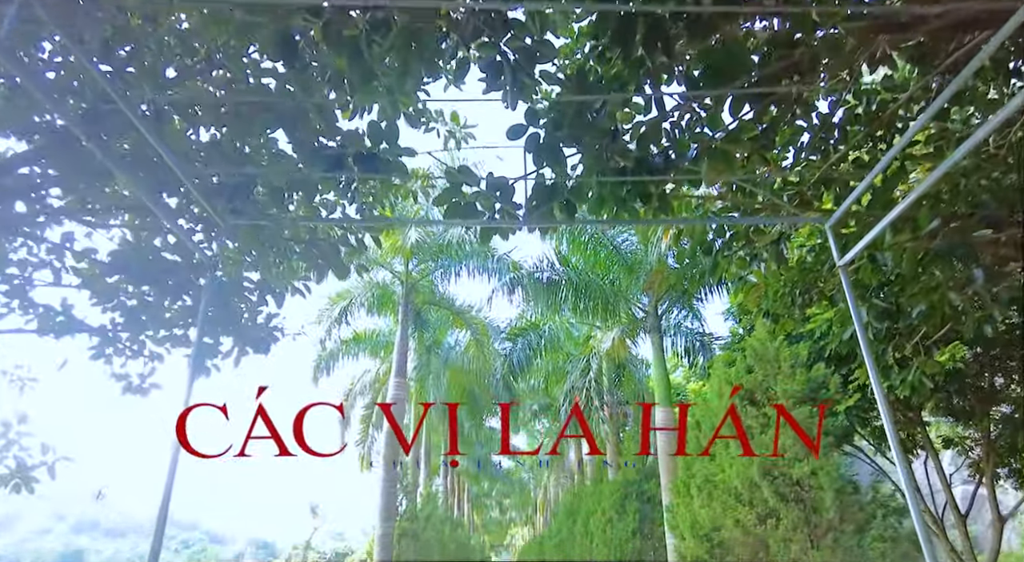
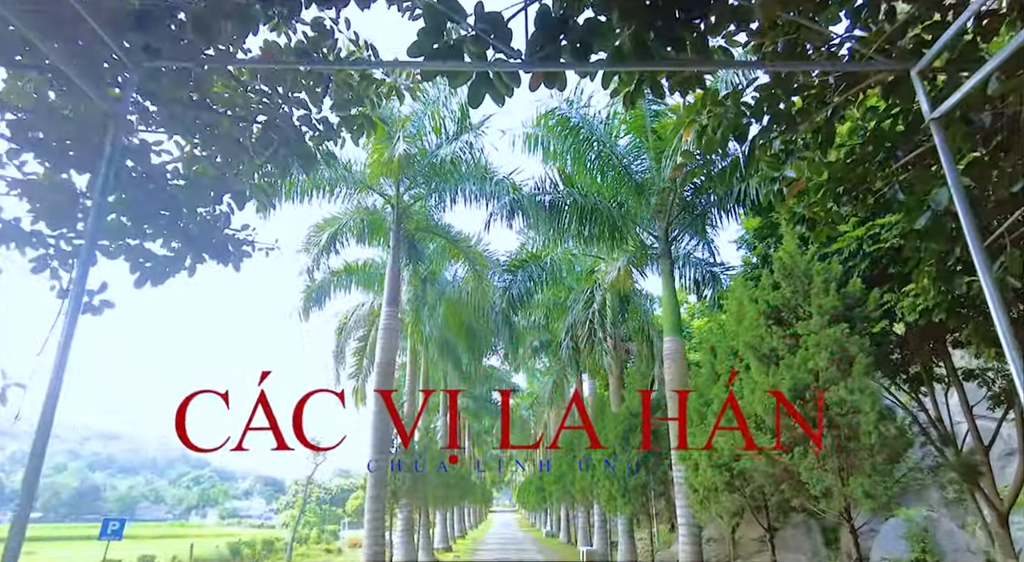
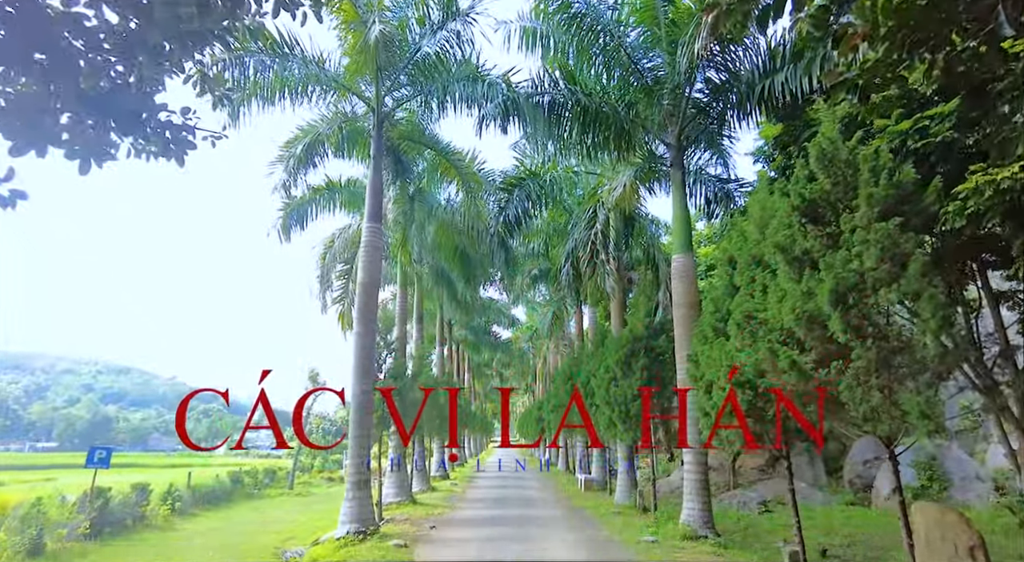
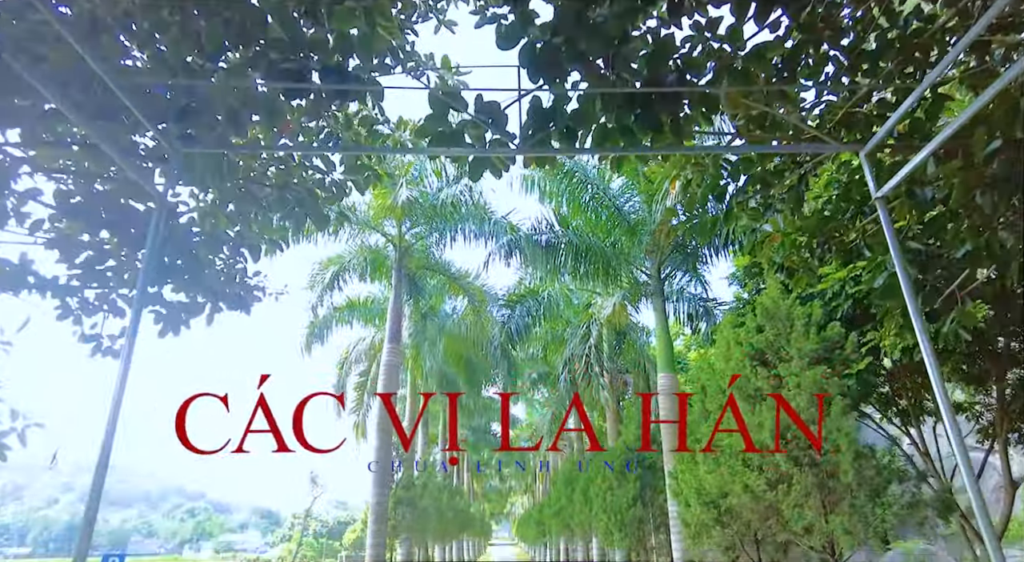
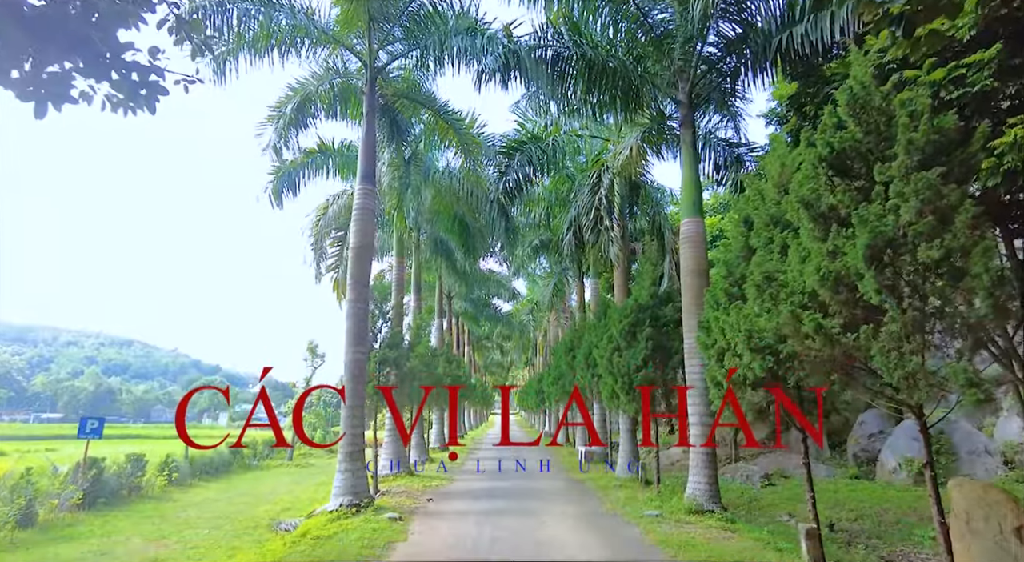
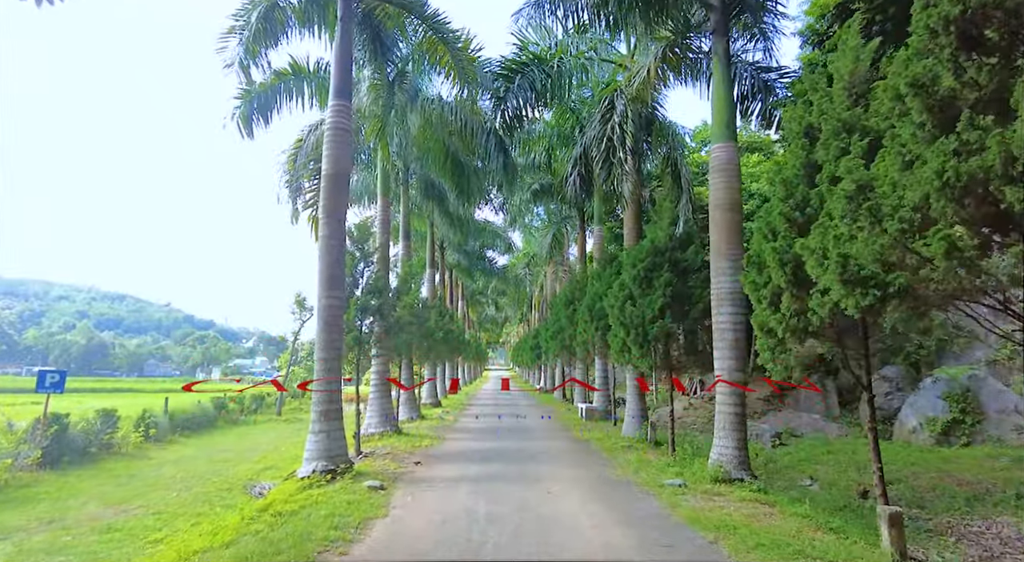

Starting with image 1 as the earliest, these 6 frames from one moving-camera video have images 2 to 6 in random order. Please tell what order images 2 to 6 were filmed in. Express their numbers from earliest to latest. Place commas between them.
4, 2, 3, 5, 6
